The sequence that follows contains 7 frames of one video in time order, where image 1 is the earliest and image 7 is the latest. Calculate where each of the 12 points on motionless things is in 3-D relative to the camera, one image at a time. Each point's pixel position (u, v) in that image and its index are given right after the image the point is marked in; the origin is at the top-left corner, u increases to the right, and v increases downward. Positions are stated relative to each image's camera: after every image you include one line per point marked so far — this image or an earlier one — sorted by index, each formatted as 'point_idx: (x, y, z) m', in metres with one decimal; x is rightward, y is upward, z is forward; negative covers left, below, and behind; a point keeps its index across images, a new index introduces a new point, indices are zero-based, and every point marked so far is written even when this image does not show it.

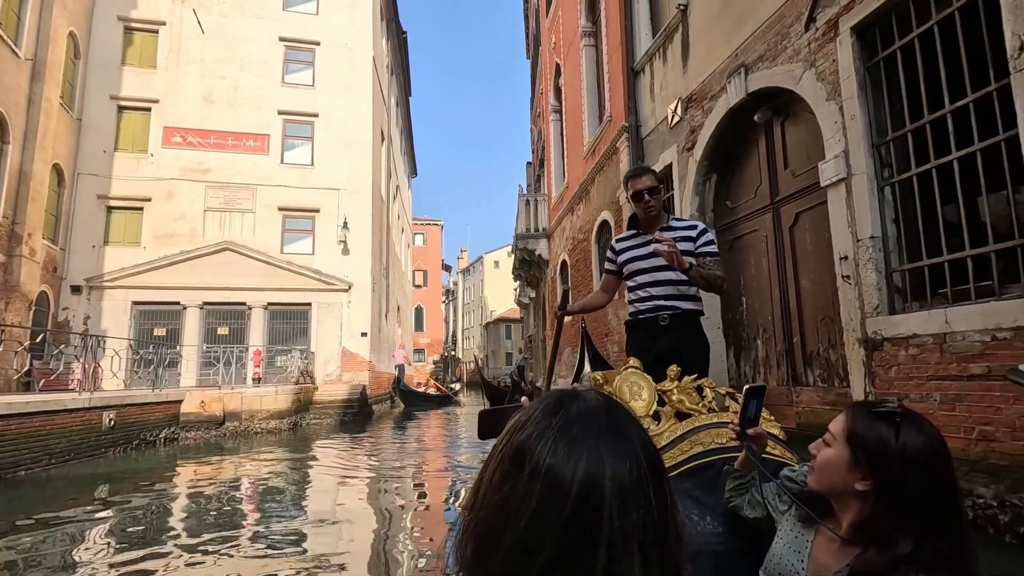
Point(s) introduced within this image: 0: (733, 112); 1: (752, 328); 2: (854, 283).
0: (+2.0, +1.6, +5.7) m
1: (+2.1, -0.3, +5.6) m
2: (+2.2, 0.0, +4.0) m
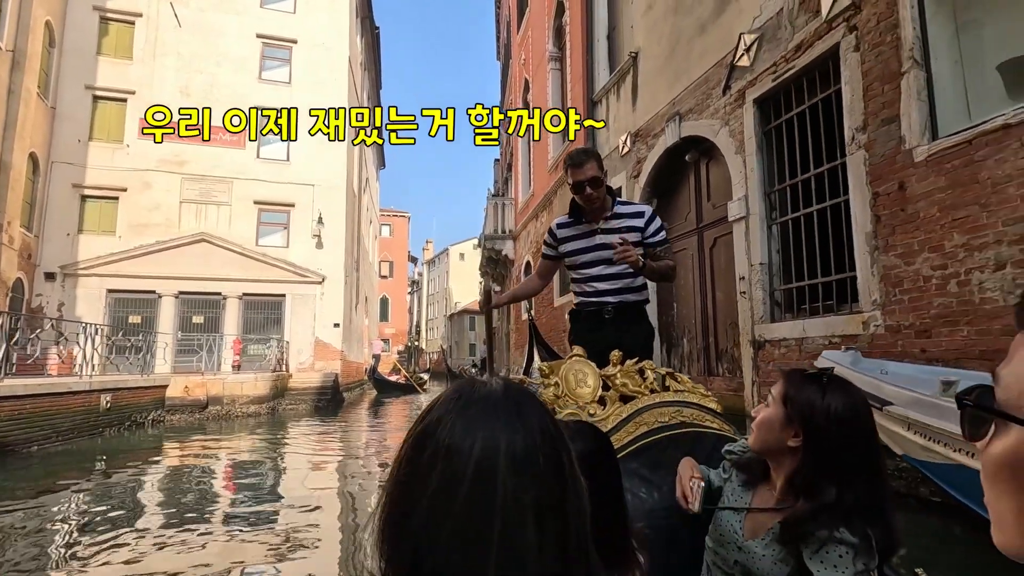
0: (+1.7, +1.5, +6.9) m
1: (+1.8, -0.4, +6.8) m
2: (+2.0, -0.1, +5.2) m
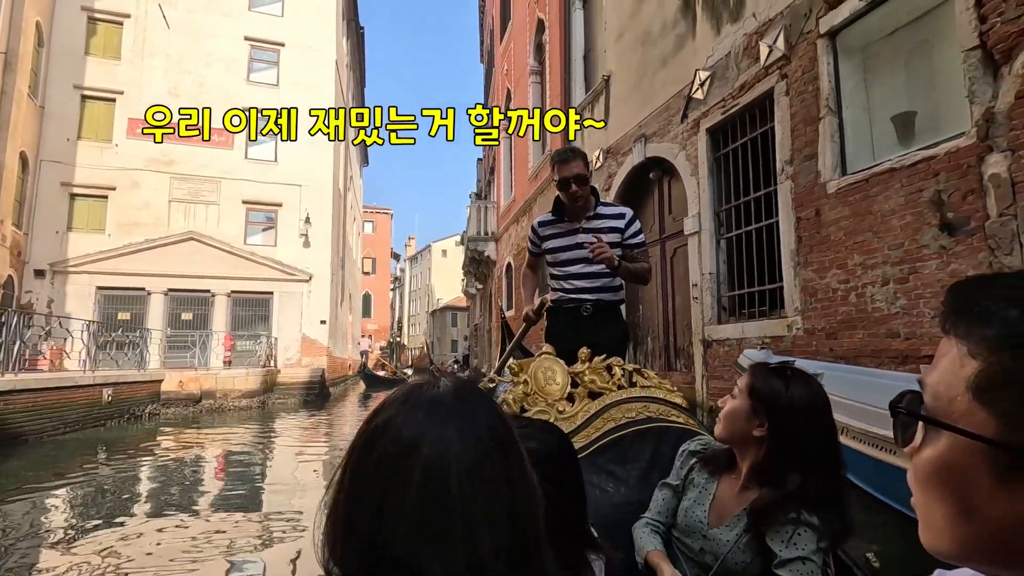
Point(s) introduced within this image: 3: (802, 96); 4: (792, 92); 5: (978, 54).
0: (+1.5, +1.5, +7.6) m
1: (+1.6, -0.5, +7.6) m
2: (+1.8, -0.1, +6.0) m
3: (+2.3, +1.5, +4.9) m
4: (+2.2, +1.6, +5.0) m
5: (+2.6, +1.3, +3.5) m
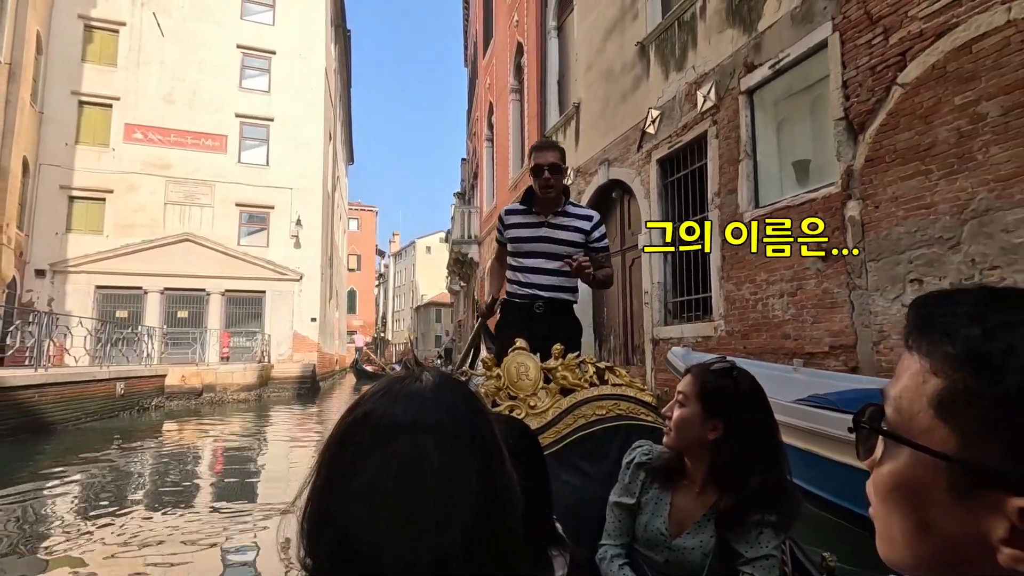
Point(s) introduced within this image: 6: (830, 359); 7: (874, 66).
0: (+1.2, +1.4, +8.7) m
1: (+1.3, -0.5, +8.7) m
2: (+1.6, -0.2, +7.1) m
3: (+2.1, +1.4, +6.0) m
4: (+2.0, +1.5, +6.2) m
5: (+2.4, +1.2, +4.6) m
6: (+2.3, -0.5, +4.6) m
7: (+2.5, +1.6, +4.4) m
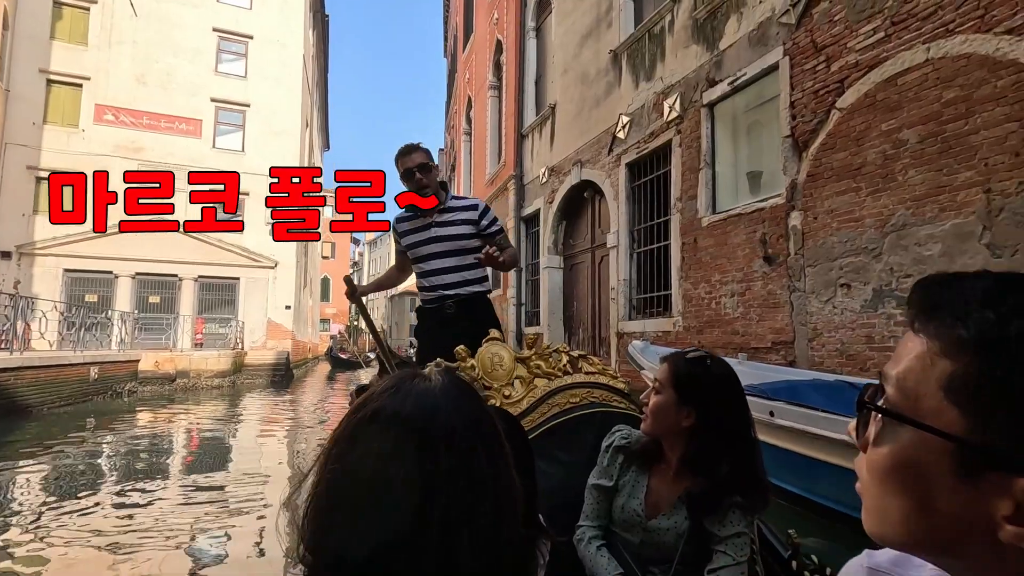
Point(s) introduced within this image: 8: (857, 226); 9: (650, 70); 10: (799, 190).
0: (+0.9, +1.5, +9.1) m
1: (+1.0, -0.5, +9.1) m
2: (+1.3, -0.2, +7.6) m
3: (+1.8, +1.4, +6.5) m
4: (+1.8, +1.5, +6.6) m
5: (+2.3, +1.2, +5.1) m
6: (+2.1, -0.5, +5.1) m
7: (+2.4, +1.5, +4.9) m
8: (+2.4, +0.4, +4.4) m
9: (+1.6, +2.5, +7.3) m
10: (+2.3, +0.8, +5.0) m
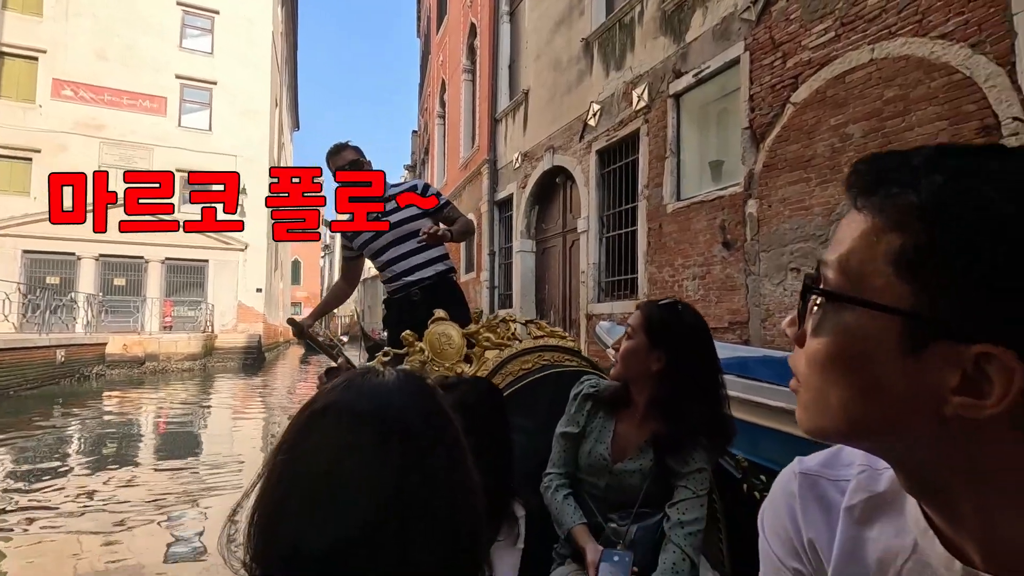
0: (+0.5, +1.7, +9.4) m
1: (+0.6, -0.2, +9.4) m
2: (+0.9, 0.0, +7.9) m
3: (+1.6, +1.6, +6.8) m
4: (+1.5, +1.7, +6.9) m
5: (+2.0, +1.3, +5.4) m
6: (+1.9, -0.4, +5.5) m
7: (+2.2, +1.7, +5.2) m
8: (+2.2, +0.6, +4.8) m
9: (+1.3, +2.7, +7.6) m
10: (+2.1, +0.9, +5.3) m
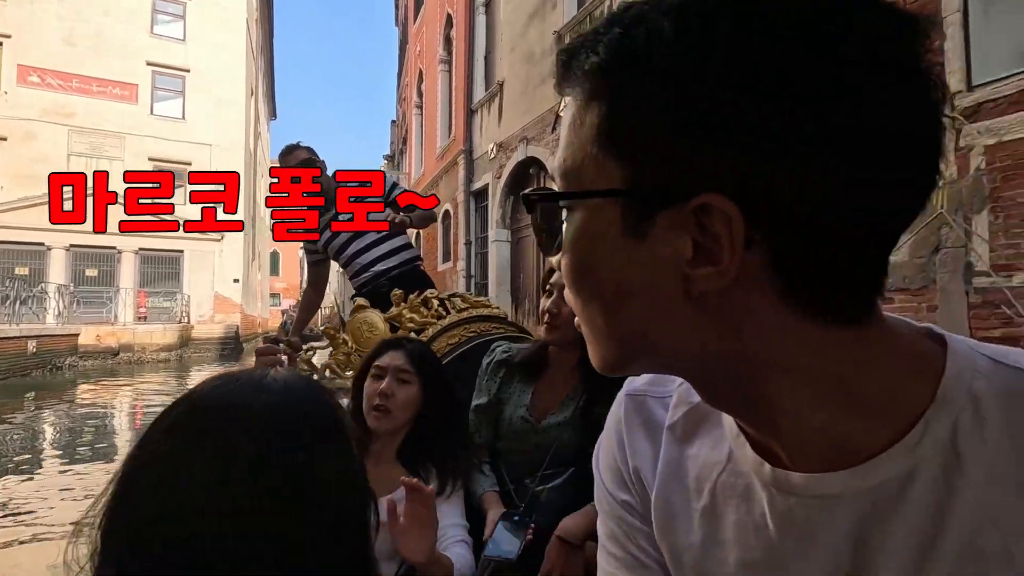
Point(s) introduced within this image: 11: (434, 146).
0: (+0.1, +1.9, +9.5) m
1: (+0.2, -0.1, +9.6) m
2: (+0.6, +0.2, +8.1) m
3: (+1.2, +1.8, +7.0) m
4: (+1.2, +1.8, +7.1) m
5: (+1.8, +1.4, +5.6) m
6: (+1.6, -0.3, +5.7) m
7: (+1.9, +1.8, +5.4) m
8: (+2.0, +0.7, +5.0) m
9: (+1.0, +2.9, +7.7) m
10: (+1.8, +1.0, +5.5) m
11: (-1.9, +3.4, +14.8) m
